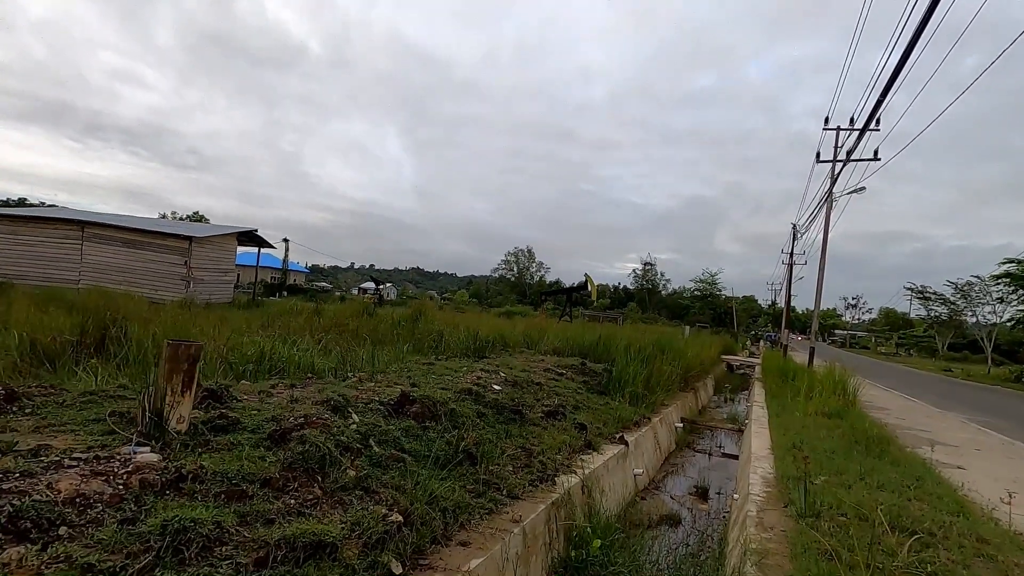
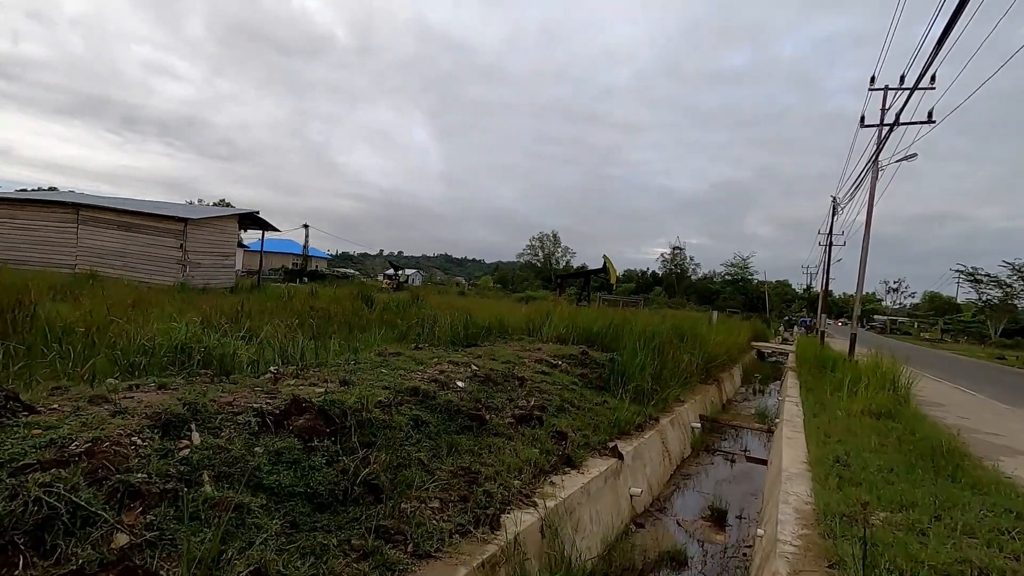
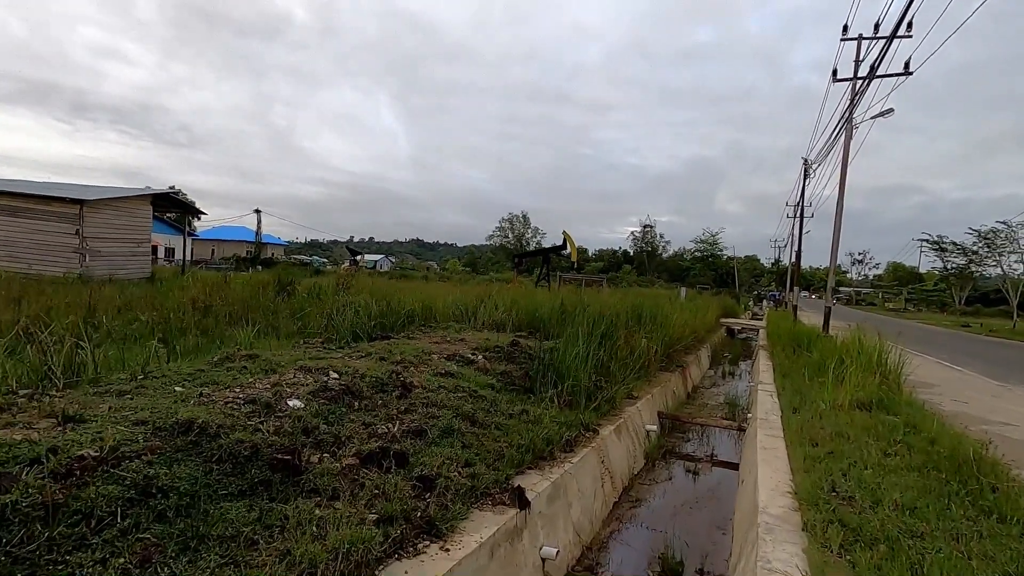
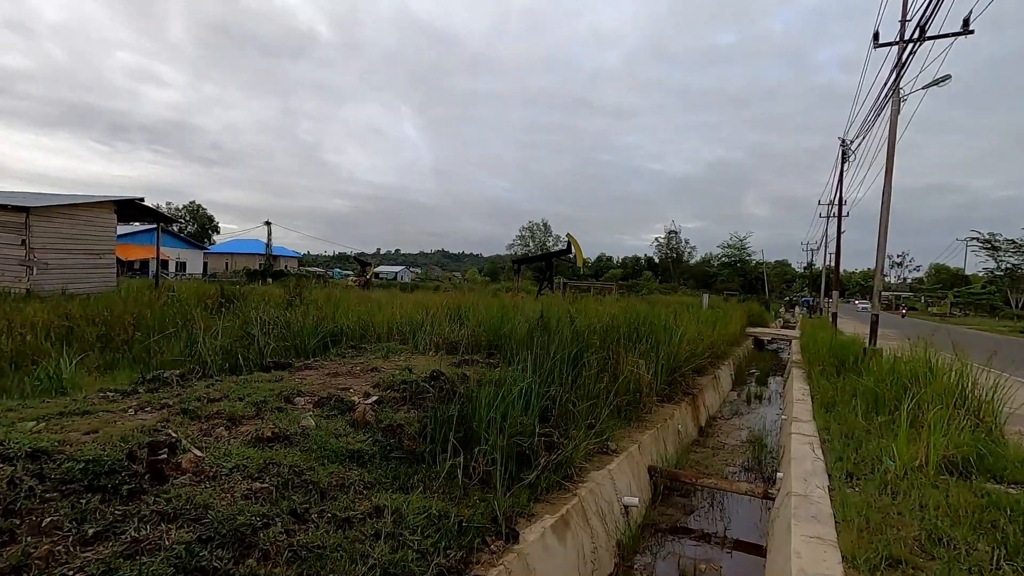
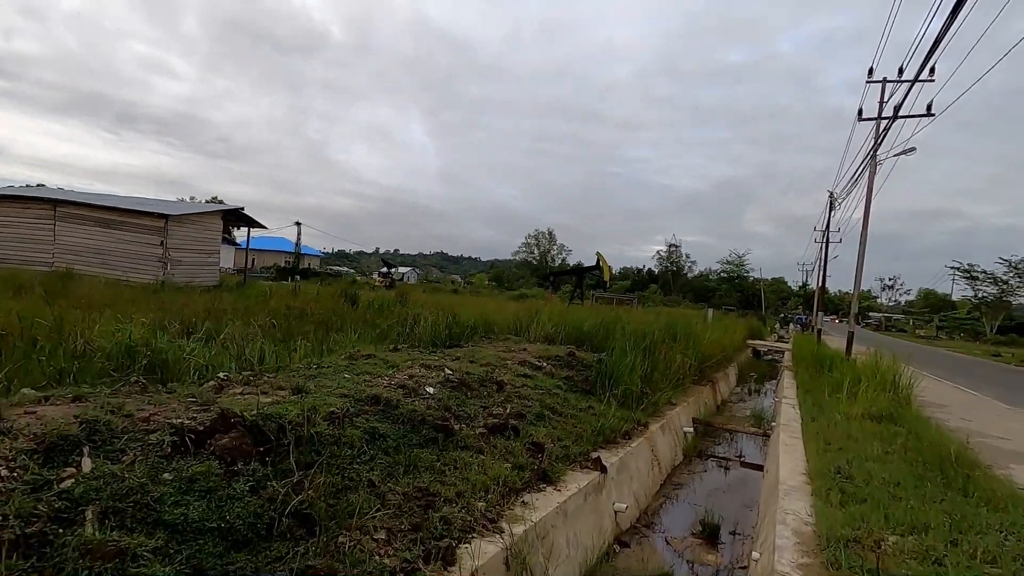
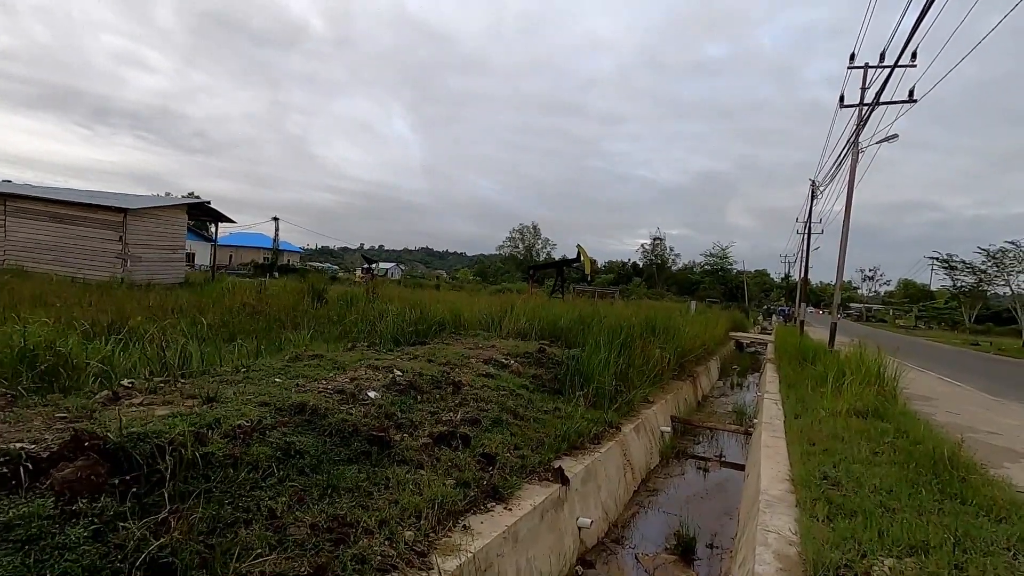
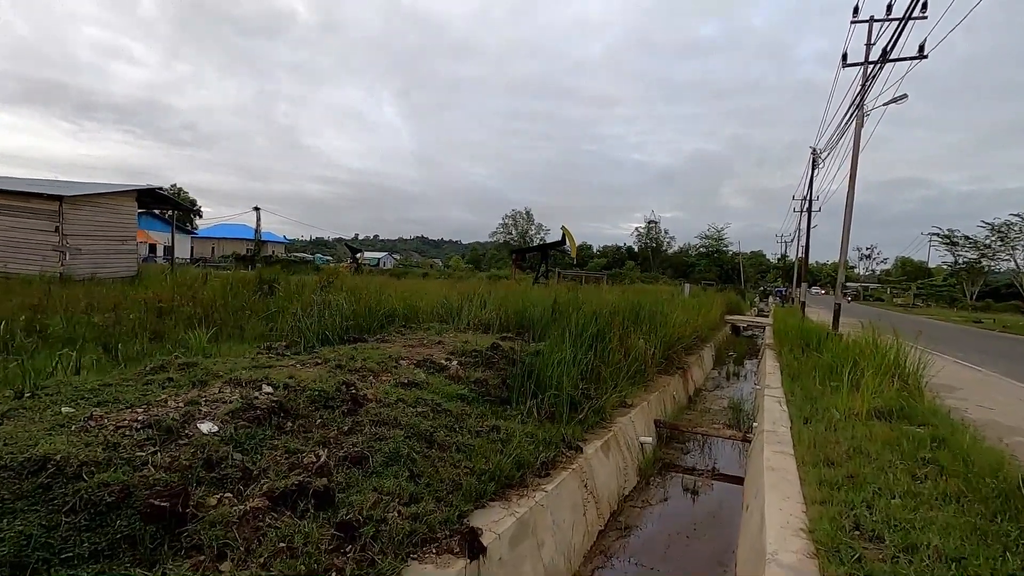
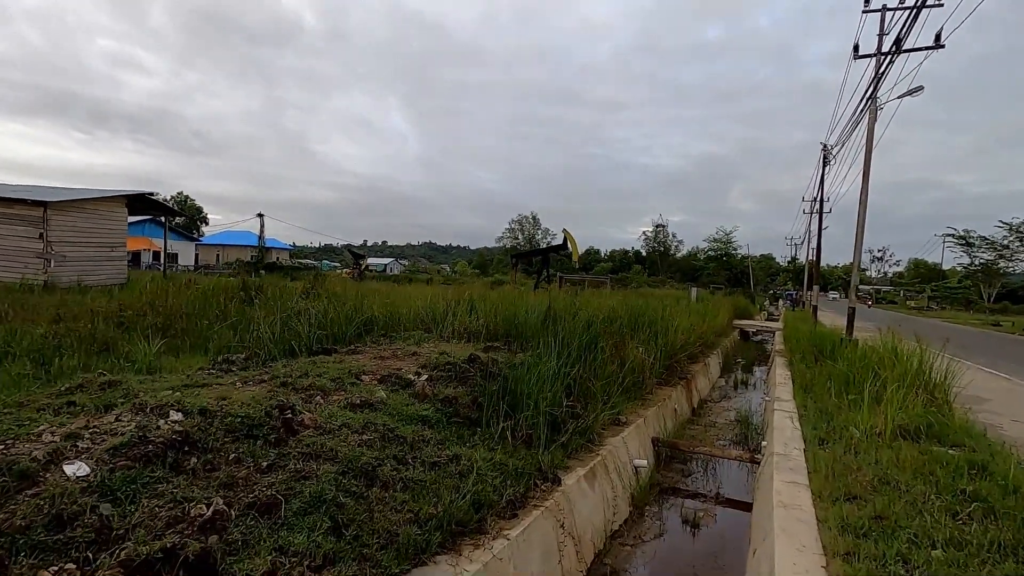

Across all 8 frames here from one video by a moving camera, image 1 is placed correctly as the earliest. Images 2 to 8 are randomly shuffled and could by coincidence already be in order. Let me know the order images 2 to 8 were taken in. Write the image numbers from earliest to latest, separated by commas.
2, 5, 6, 3, 7, 8, 4
